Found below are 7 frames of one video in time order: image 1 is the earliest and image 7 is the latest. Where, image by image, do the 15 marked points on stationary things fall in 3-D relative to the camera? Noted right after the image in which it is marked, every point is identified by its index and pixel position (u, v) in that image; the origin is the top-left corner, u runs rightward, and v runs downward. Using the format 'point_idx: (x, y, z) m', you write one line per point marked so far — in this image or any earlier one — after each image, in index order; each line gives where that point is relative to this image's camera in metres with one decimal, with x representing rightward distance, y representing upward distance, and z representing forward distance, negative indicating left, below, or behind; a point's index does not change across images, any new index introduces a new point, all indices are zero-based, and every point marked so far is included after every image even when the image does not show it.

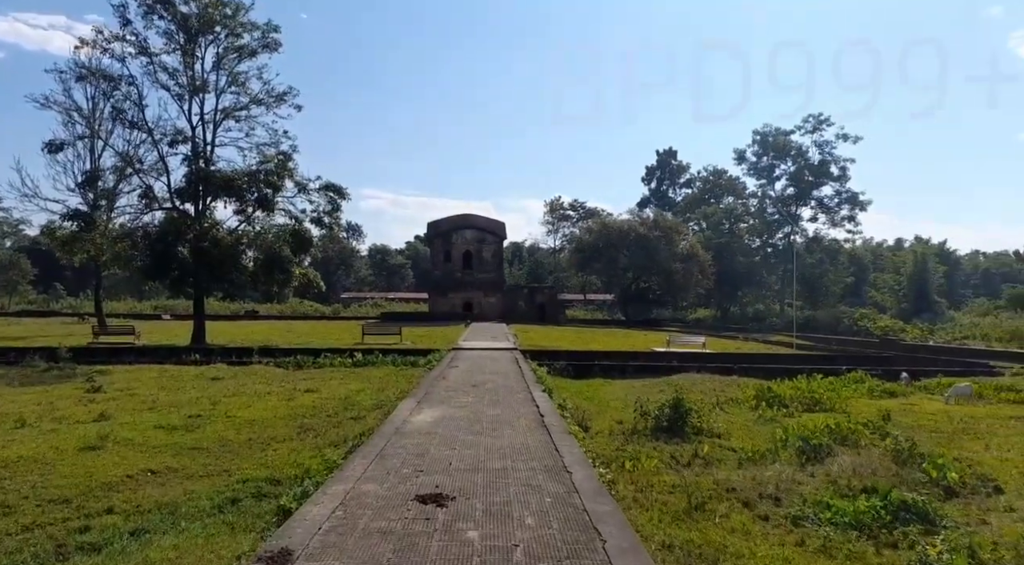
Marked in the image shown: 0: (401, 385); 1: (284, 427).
0: (-2.6, -2.5, +14.9) m
1: (-3.7, -2.3, +10.2) m
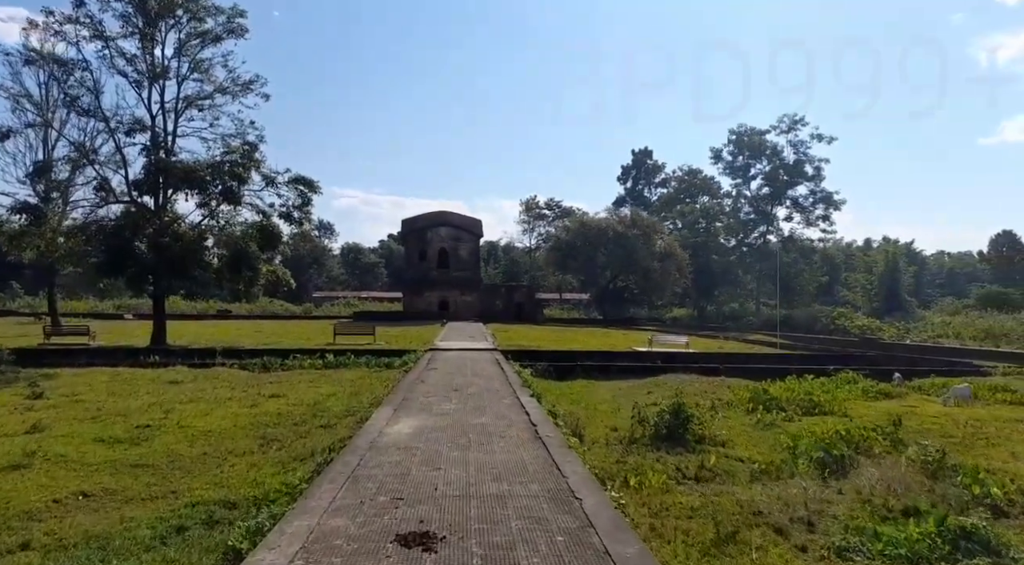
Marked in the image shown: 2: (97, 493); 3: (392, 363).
0: (-3.0, -2.4, +14.0) m
1: (-3.9, -2.3, +9.2) m
2: (-4.4, -2.2, +6.7) m
3: (-3.7, -2.6, +19.8) m
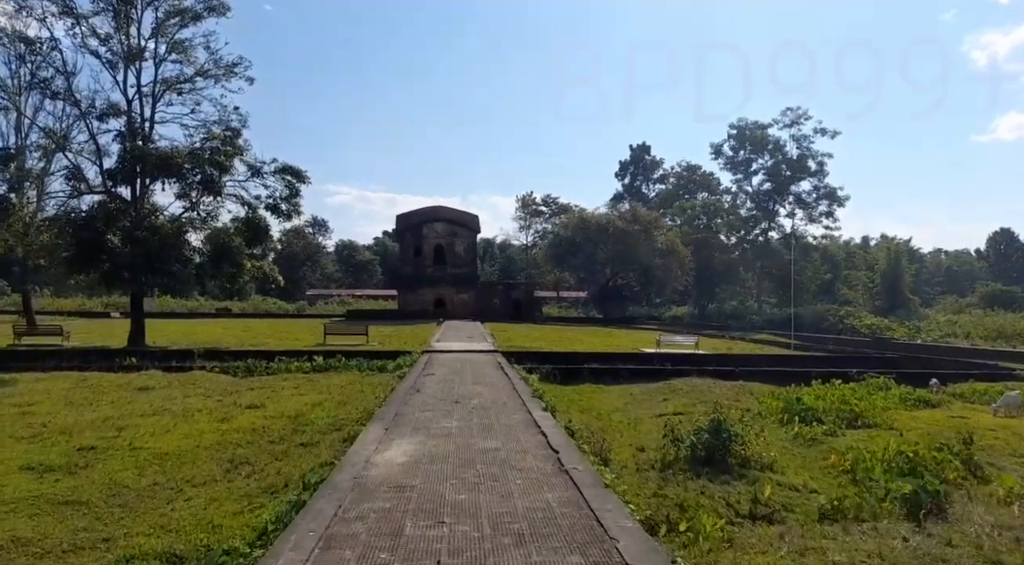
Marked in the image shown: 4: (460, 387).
0: (-2.8, -2.3, +12.5) m
1: (-3.7, -2.2, +7.7) m
2: (-4.2, -2.2, +5.2) m
3: (-3.7, -2.5, +18.4) m
4: (-0.9, -1.8, +11.1) m
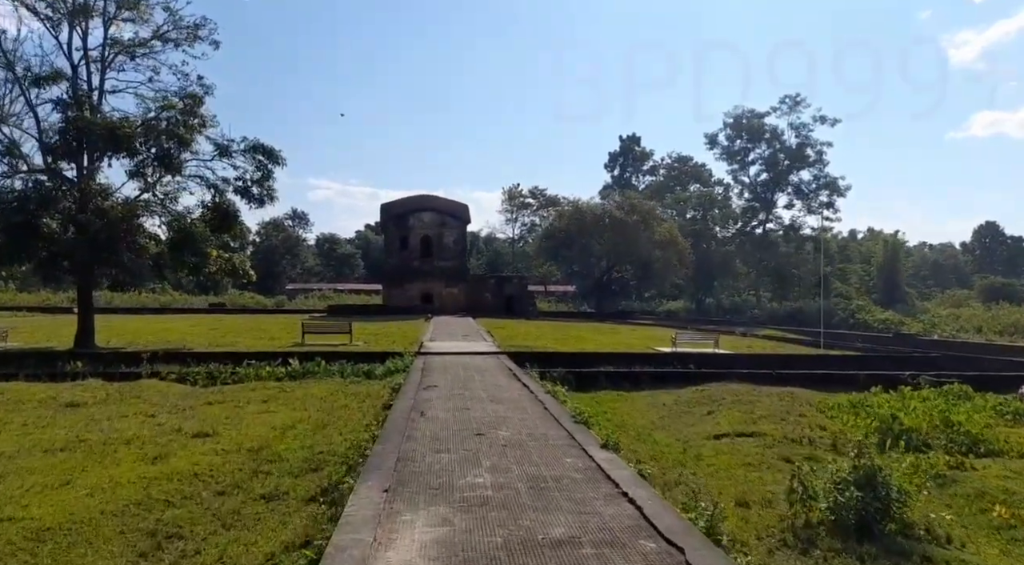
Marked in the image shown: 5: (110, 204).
0: (-2.5, -2.1, +9.9) m
1: (-3.2, -2.1, +5.1) m
2: (-3.6, -2.1, +2.6) m
3: (-3.5, -2.2, +15.8) m
4: (-0.5, -1.7, +8.5) m
5: (-11.6, +2.3, +18.3) m
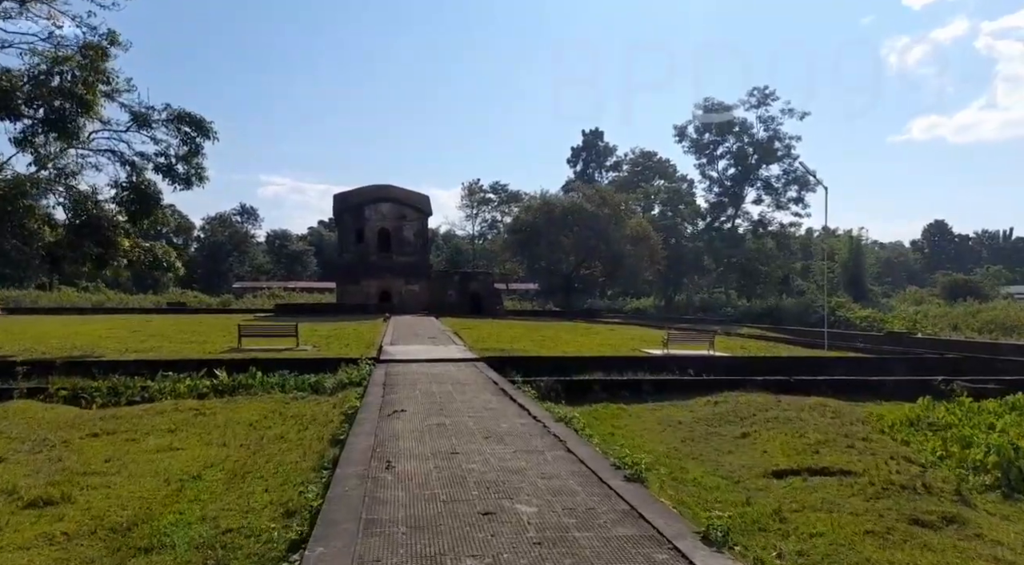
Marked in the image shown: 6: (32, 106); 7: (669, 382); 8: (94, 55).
0: (-2.5, -2.0, +7.0) m
1: (-2.9, -2.0, +2.2) m
2: (-3.1, -2.0, -0.4) m
3: (-3.8, -2.1, +12.8) m
4: (-0.4, -1.6, +5.8) m
5: (-12.2, +2.4, +14.8) m
6: (-10.9, +4.0, +14.5) m
7: (+3.7, -2.4, +15.0) m
8: (-10.1, +5.4, +15.4) m
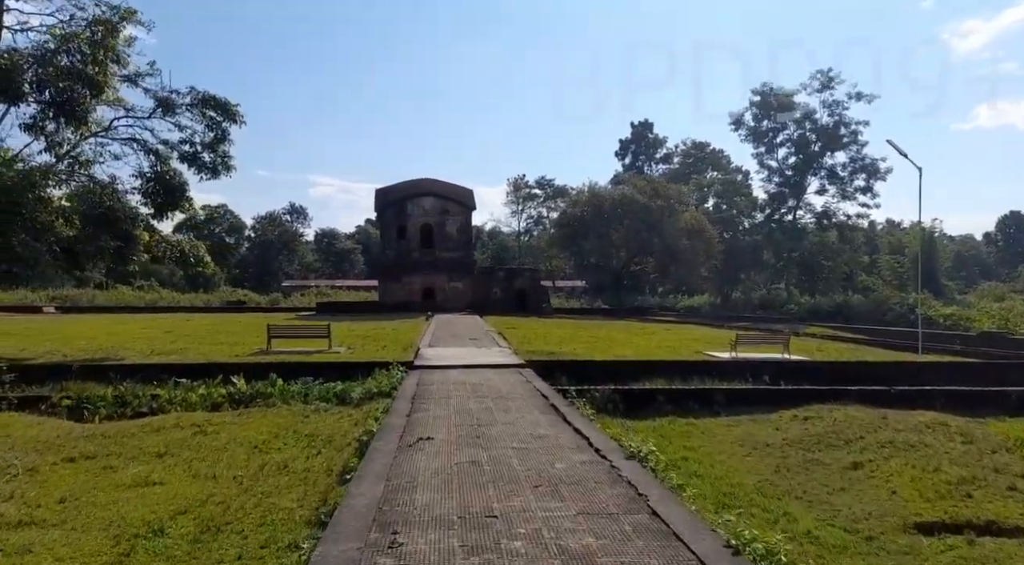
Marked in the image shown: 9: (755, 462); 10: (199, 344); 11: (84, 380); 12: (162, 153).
0: (-2.0, -1.9, +5.4) m
1: (-2.8, -1.9, +0.6) m
2: (-3.2, -1.9, -1.9) m
3: (-2.9, -2.0, +11.3) m
4: (0.0, -1.5, +4.0) m
5: (-11.1, +2.4, +13.8) m
6: (-9.9, +4.1, +13.5) m
7: (+4.8, -2.2, +12.9) m
8: (-9.0, +5.5, +14.3) m
9: (+3.5, -2.5, +9.0) m
10: (-9.3, -1.8, +18.7) m
11: (-9.0, -2.0, +13.0) m
12: (-9.5, +3.5, +17.2) m
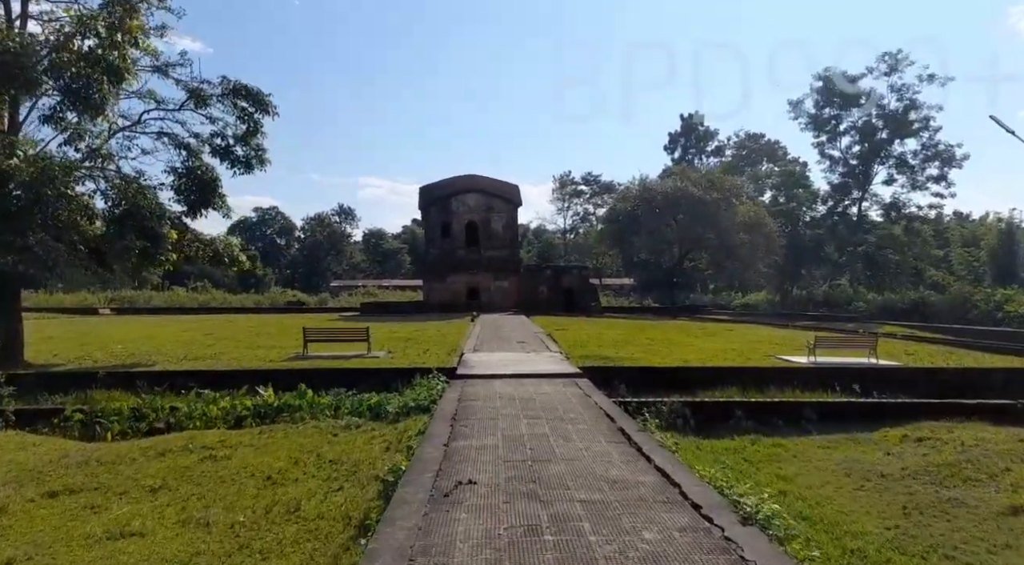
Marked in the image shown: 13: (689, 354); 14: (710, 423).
0: (-1.5, -1.9, +4.1) m
1: (-2.6, -1.9, -0.7) m
2: (-3.2, -2.0, -3.2) m
3: (-2.1, -2.0, +10.0) m
4: (+0.3, -1.5, +2.5) m
5: (-10.1, +2.4, +13.1) m
6: (-8.9, +4.0, +12.7) m
7: (+5.7, -2.2, +11.0) m
8: (-8.0, +5.4, +13.4) m
9: (+4.2, -2.5, +7.3) m
10: (-7.8, -1.8, +17.8) m
11: (-8.0, -2.1, +12.1) m
12: (-8.2, +3.5, +16.3) m
13: (+4.9, -2.0, +17.7) m
14: (+3.4, -2.4, +10.9) m
